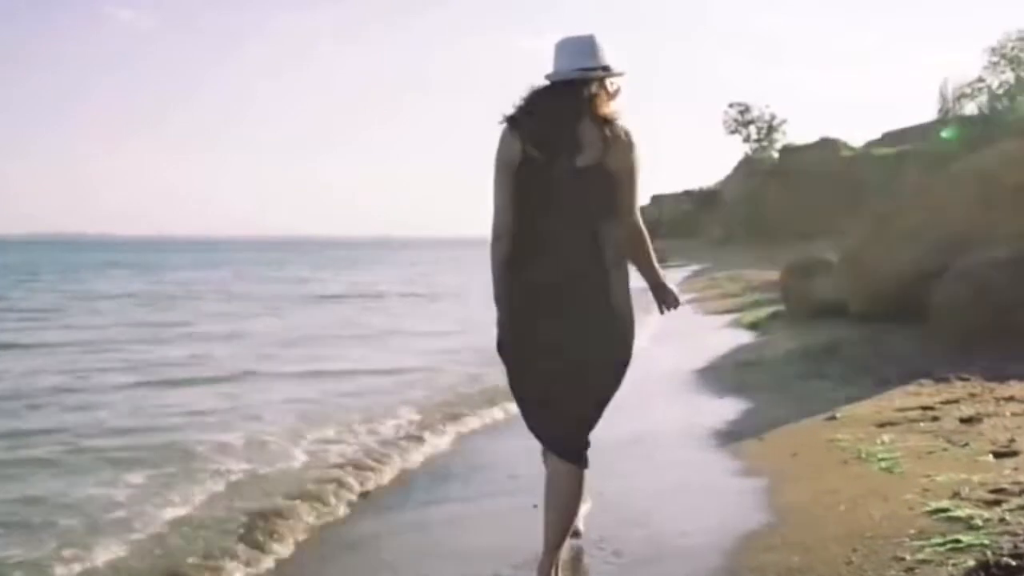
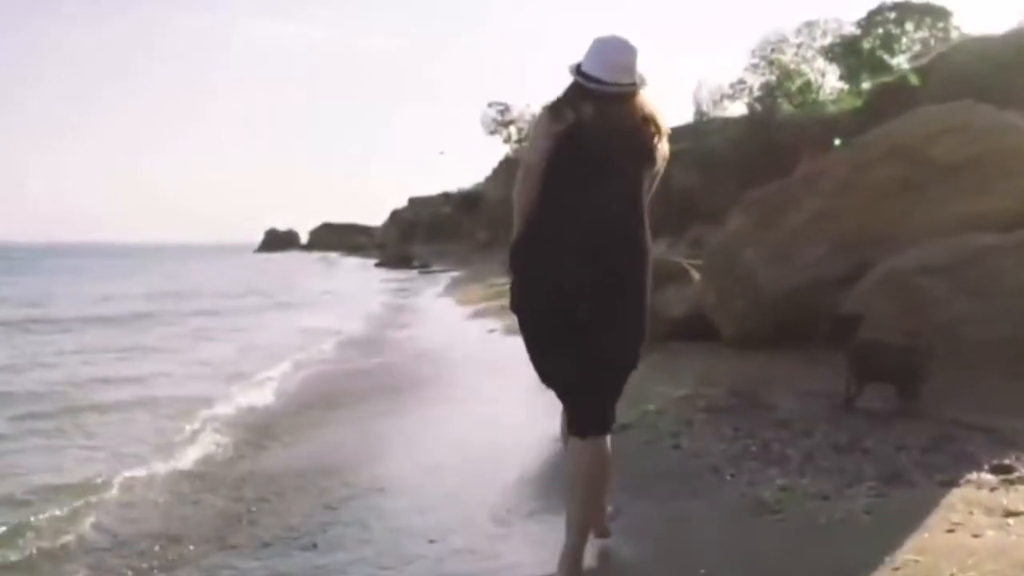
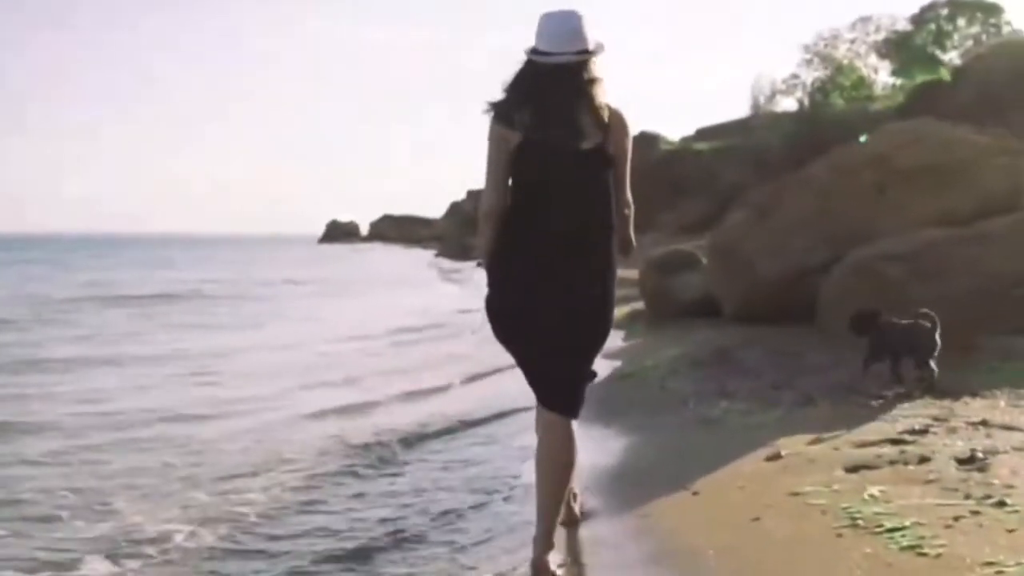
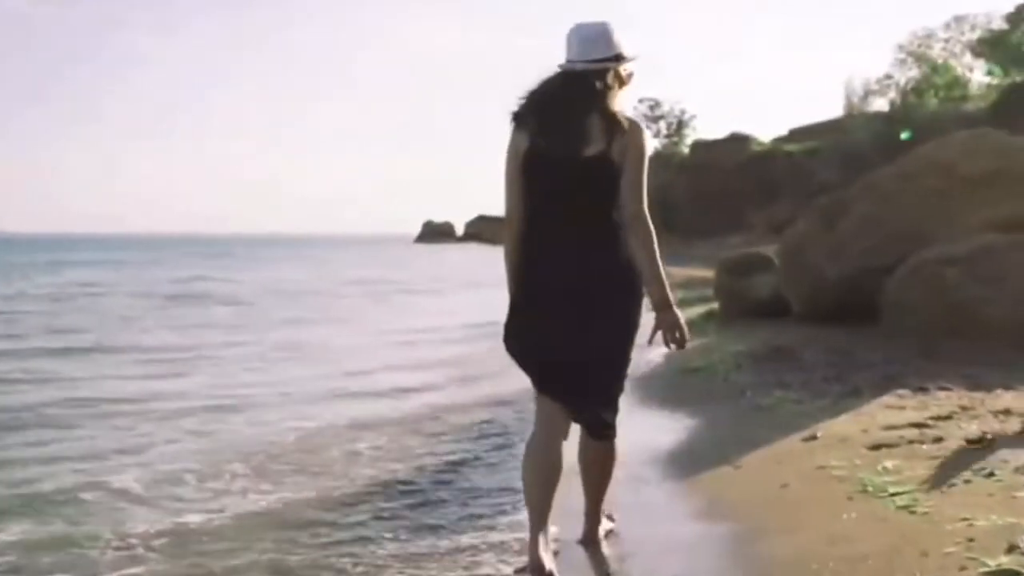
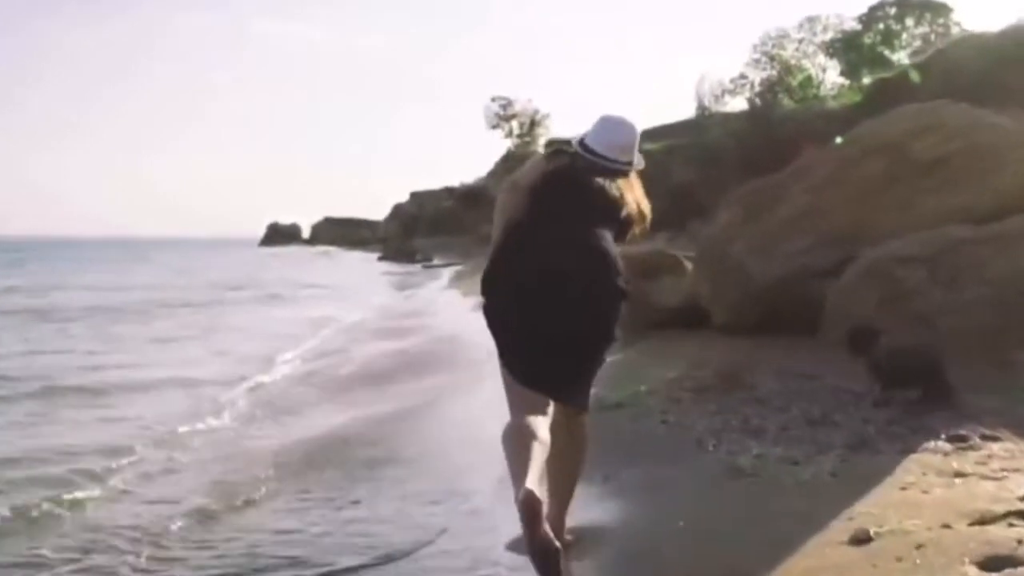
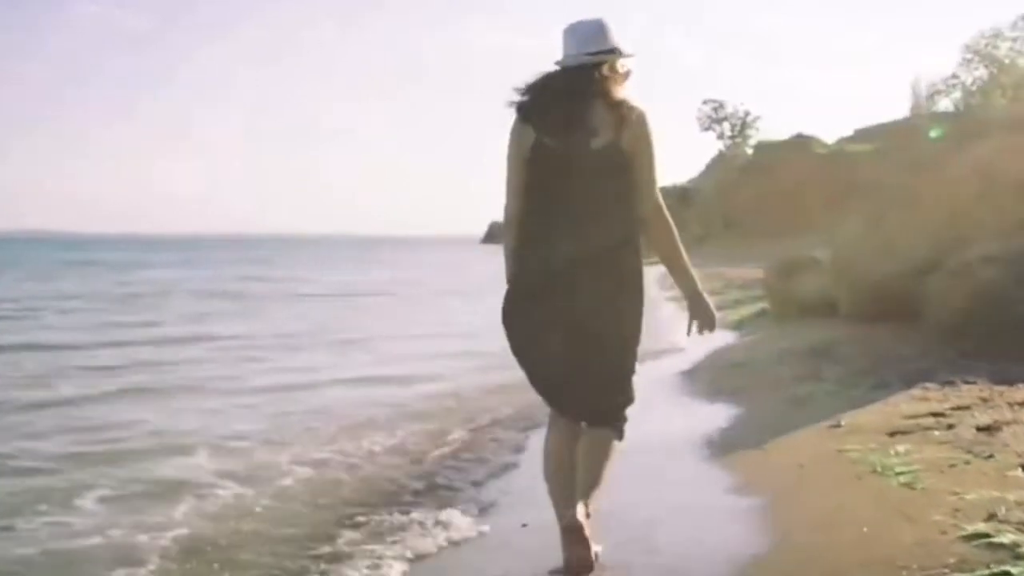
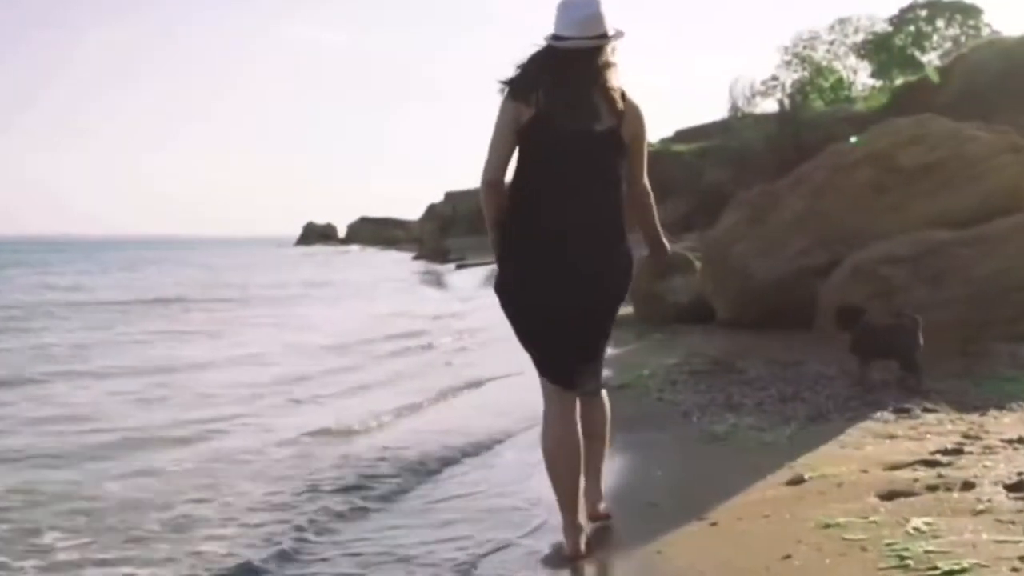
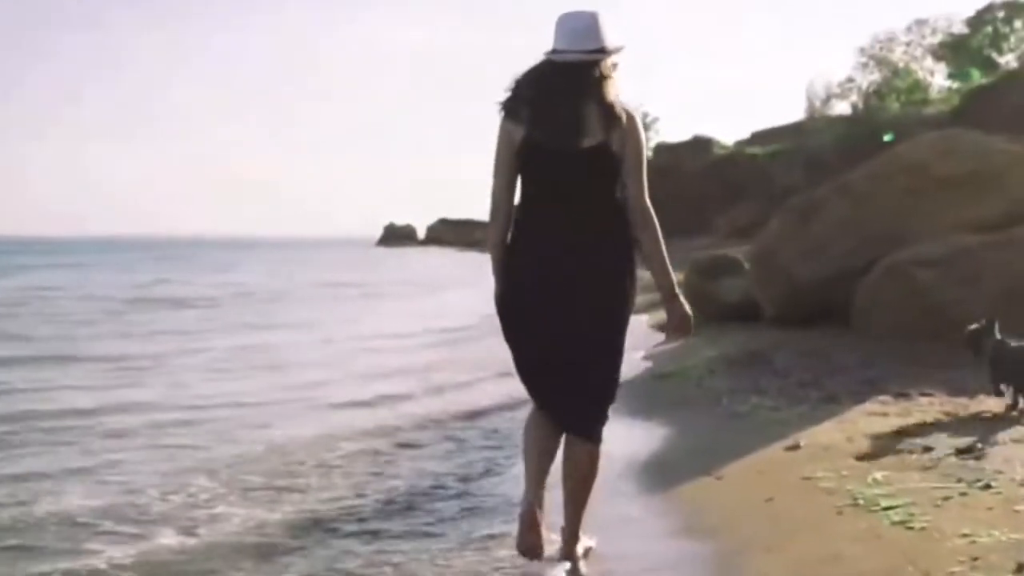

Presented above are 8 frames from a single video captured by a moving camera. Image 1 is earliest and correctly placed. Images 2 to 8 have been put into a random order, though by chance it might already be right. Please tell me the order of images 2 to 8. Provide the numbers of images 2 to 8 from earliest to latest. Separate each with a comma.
6, 4, 8, 3, 7, 5, 2
